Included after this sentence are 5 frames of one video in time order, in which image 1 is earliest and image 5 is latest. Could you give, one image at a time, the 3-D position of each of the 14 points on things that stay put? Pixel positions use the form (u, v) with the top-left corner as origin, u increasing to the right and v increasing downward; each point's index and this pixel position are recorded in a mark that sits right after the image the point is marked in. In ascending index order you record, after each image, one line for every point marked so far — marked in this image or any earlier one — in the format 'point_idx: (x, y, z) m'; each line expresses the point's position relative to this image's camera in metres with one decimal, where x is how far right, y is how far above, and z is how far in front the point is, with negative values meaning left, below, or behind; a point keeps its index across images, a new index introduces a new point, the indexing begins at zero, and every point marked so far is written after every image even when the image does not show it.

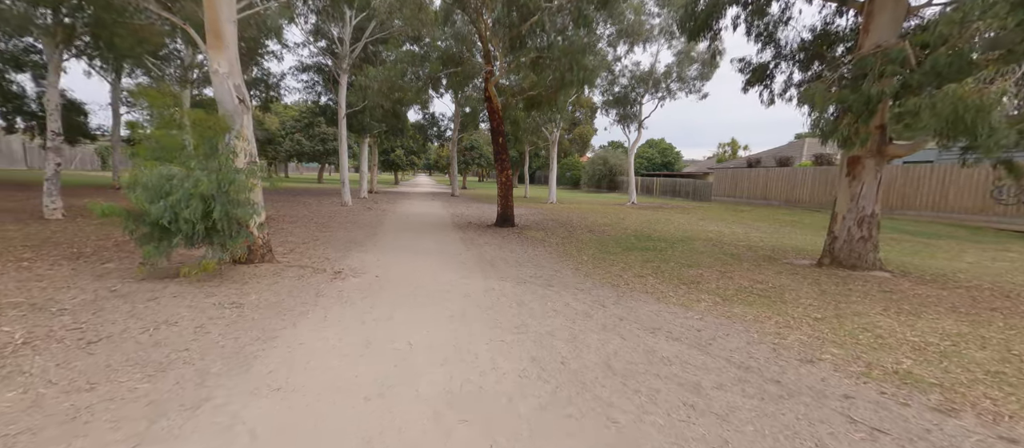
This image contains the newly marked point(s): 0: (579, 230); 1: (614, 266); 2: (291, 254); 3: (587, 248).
0: (+2.2, -0.2, +11.9) m
1: (+2.0, -0.8, +7.2) m
2: (-4.1, -0.6, +6.8) m
3: (+1.9, -0.6, +9.0) m
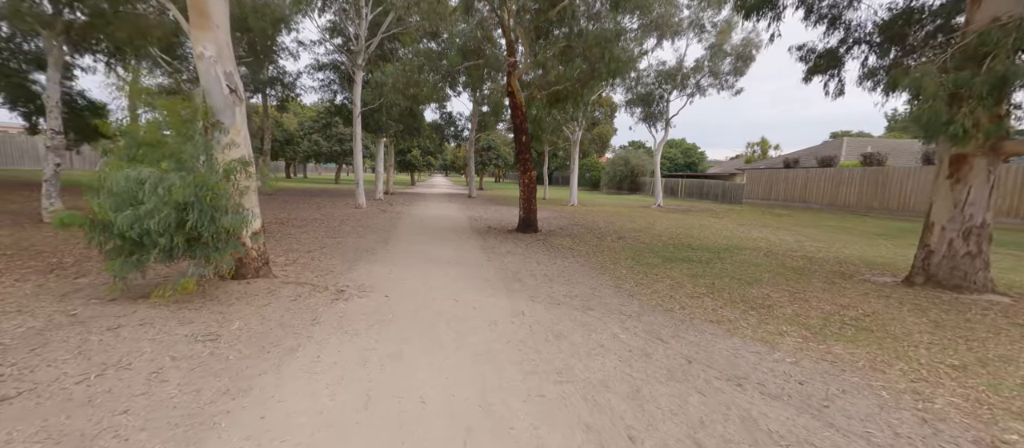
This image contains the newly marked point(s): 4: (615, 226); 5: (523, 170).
0: (+2.9, -0.4, +10.9) m
1: (+2.5, -1.0, +6.2) m
2: (-3.6, -0.7, +6.0) m
3: (+2.4, -0.8, +8.0) m
4: (+3.7, -0.1, +13.2) m
5: (+0.3, +1.7, +11.2) m
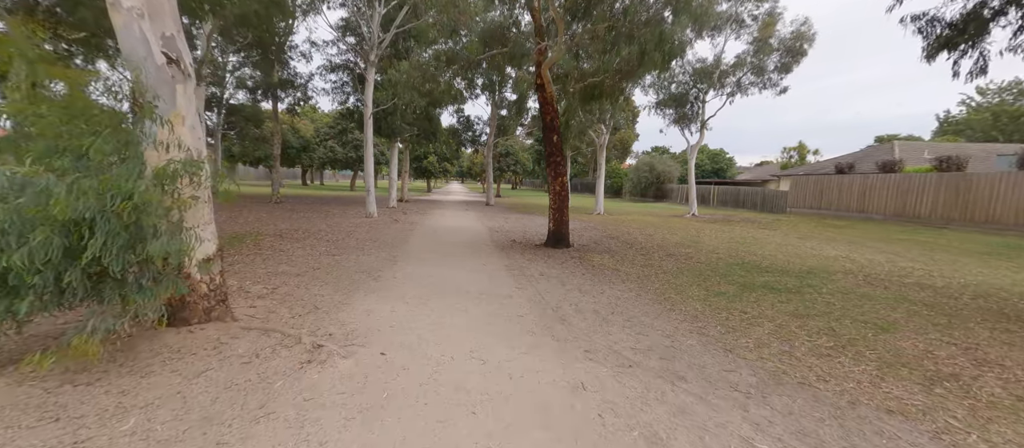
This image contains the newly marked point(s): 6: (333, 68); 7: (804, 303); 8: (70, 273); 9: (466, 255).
0: (+3.6, -0.8, +9.2) m
1: (+3.1, -1.3, +4.6) m
2: (-3.1, -0.9, +4.6) m
3: (+3.0, -1.1, +6.4) m
4: (+4.6, -0.5, +11.5) m
5: (+1.1, +1.3, +9.7) m
6: (-9.4, +8.2, +19.2) m
7: (+4.4, -1.2, +5.5) m
8: (-3.2, -0.3, +2.7) m
9: (-1.0, -0.7, +8.3) m
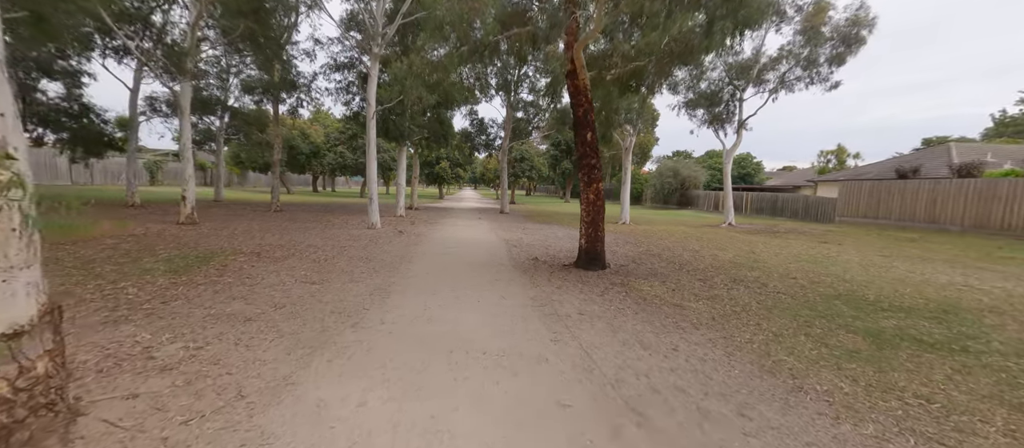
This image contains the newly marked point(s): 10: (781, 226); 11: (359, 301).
0: (+4.1, -1.1, +7.3) m
1: (+3.4, -1.6, +2.7) m
2: (-2.7, -1.2, +2.9) m
3: (+3.4, -1.4, +4.5) m
4: (+5.1, -0.9, +9.6) m
5: (+1.6, +0.9, +7.9) m
6: (-8.5, +7.7, +17.9) m
7: (+4.8, -1.5, +3.6) m
8: (-3.0, -0.6, +1.0) m
9: (-0.6, -1.0, +6.6) m
10: (+13.8, -0.1, +18.6) m
11: (-2.2, -1.1, +5.2) m
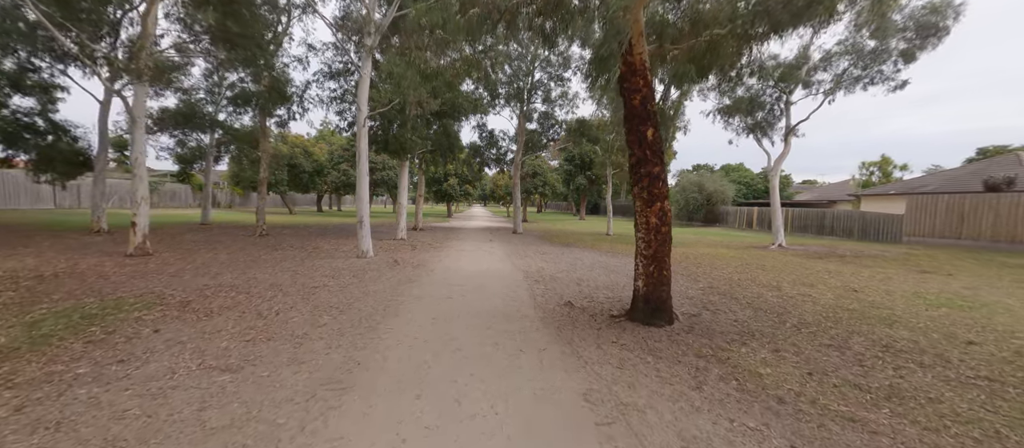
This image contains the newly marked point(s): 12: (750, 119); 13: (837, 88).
0: (+4.5, -1.6, +4.8) m
1: (+3.7, -1.8, +0.1) m
2: (-2.4, -1.6, +0.6) m
3: (+3.8, -1.8, +1.9) m
4: (+5.6, -1.5, +7.0) m
5: (+2.0, +0.4, +5.5) m
6: (-7.9, +6.6, +16.0) m
7: (+5.1, -1.8, +1.0) m
8: (-2.7, -0.9, -1.3) m
9: (-0.2, -1.5, +4.1) m
10: (+14.5, -1.1, +15.8) m
11: (-1.8, -1.6, +2.8) m
12: (+11.9, +5.2, +18.2) m
13: (+14.2, +6.0, +15.9) m
